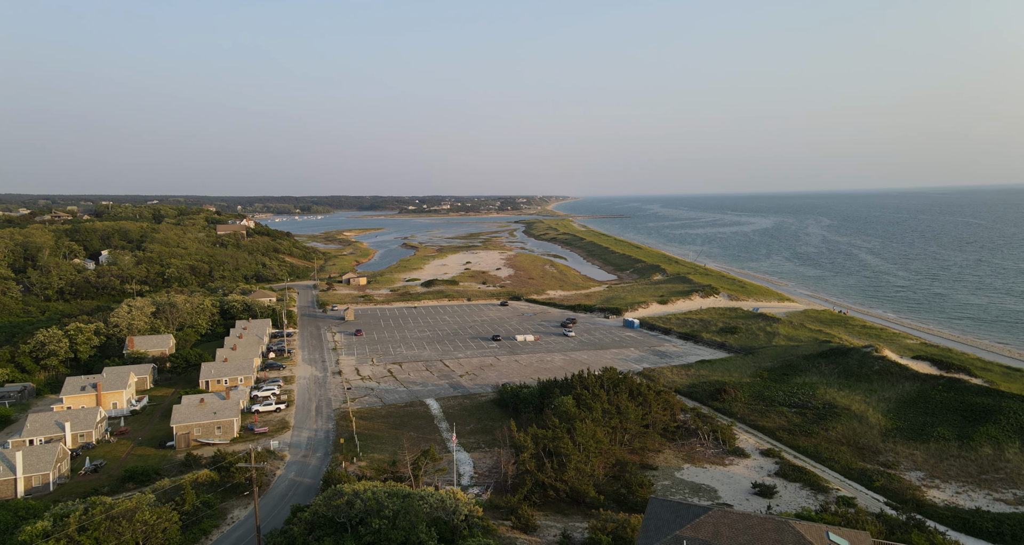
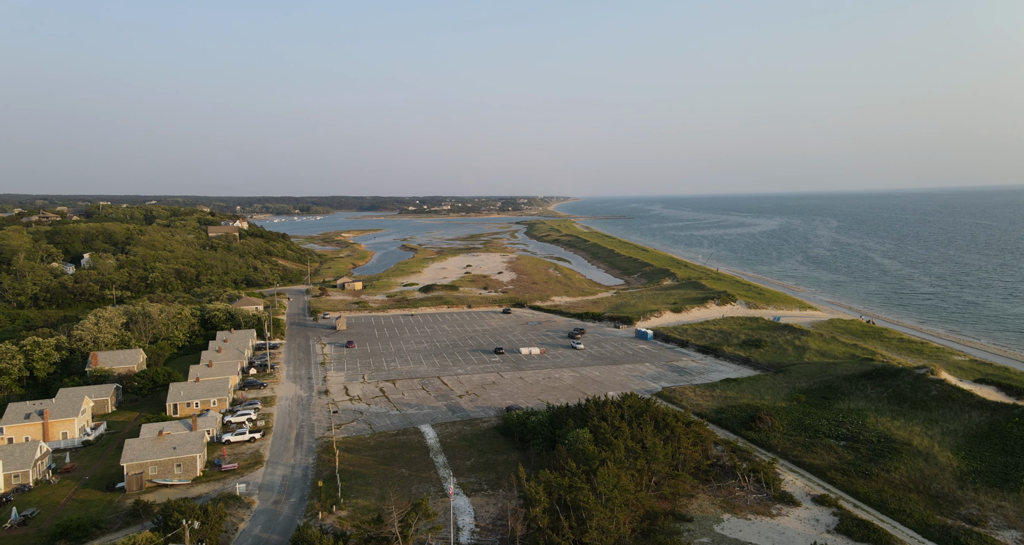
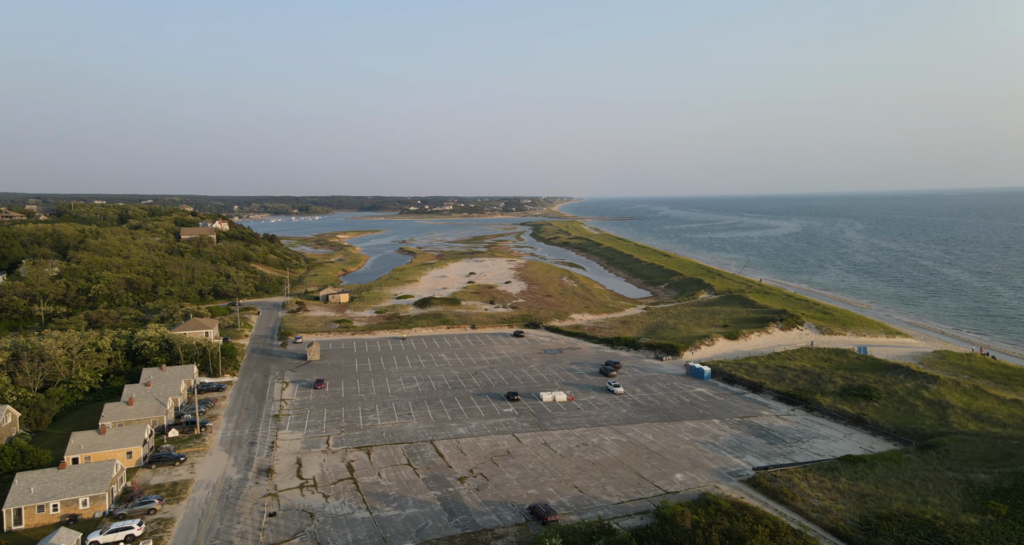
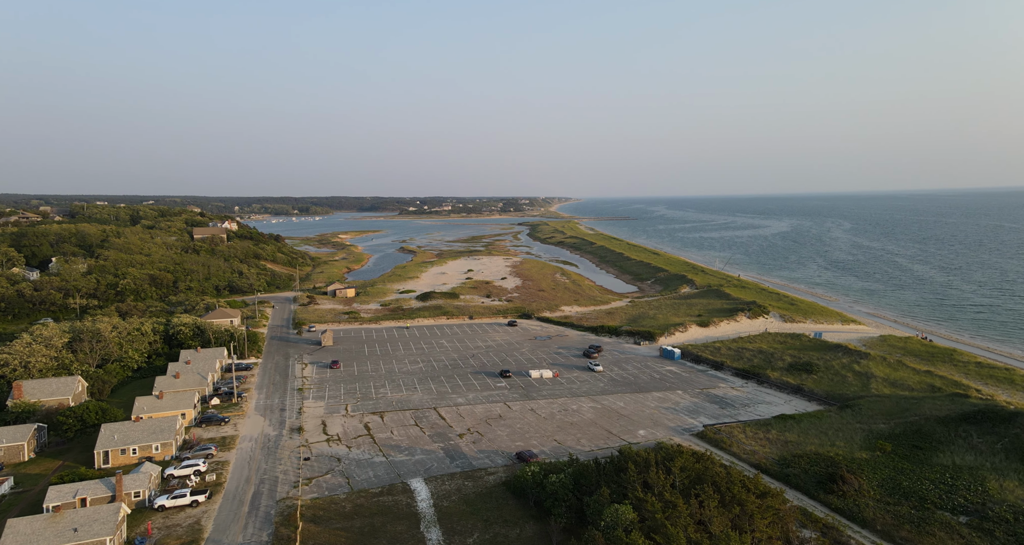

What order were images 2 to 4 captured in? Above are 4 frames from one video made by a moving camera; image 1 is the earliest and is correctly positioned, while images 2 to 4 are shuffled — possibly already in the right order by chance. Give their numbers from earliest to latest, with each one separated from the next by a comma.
2, 4, 3
